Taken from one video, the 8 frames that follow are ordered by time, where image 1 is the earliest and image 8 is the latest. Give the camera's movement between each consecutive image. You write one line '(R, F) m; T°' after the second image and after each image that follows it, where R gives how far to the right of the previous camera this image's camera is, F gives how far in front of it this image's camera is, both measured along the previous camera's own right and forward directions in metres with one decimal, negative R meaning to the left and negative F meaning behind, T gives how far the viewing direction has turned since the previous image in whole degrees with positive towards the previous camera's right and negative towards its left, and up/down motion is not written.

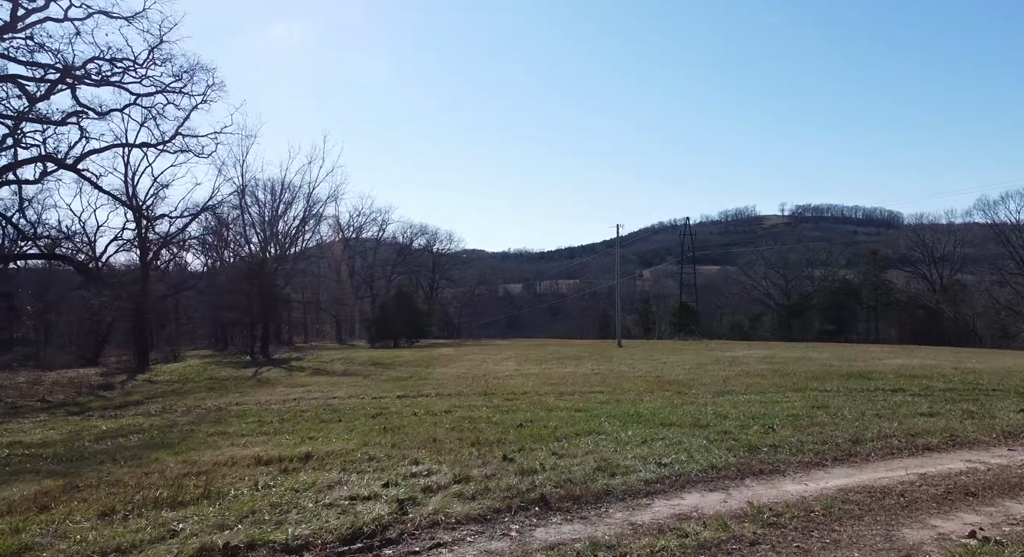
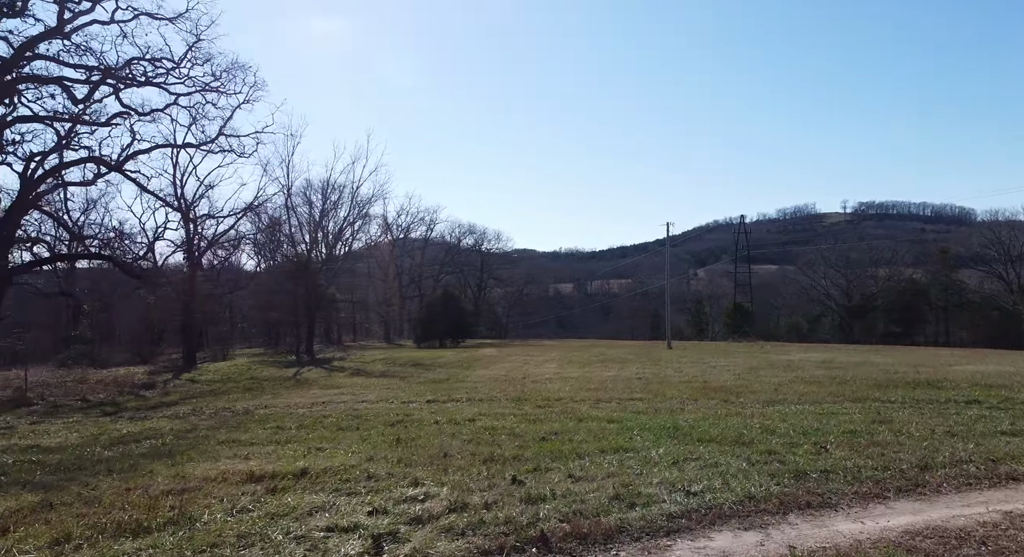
(+0.3, +0.6) m; -4°
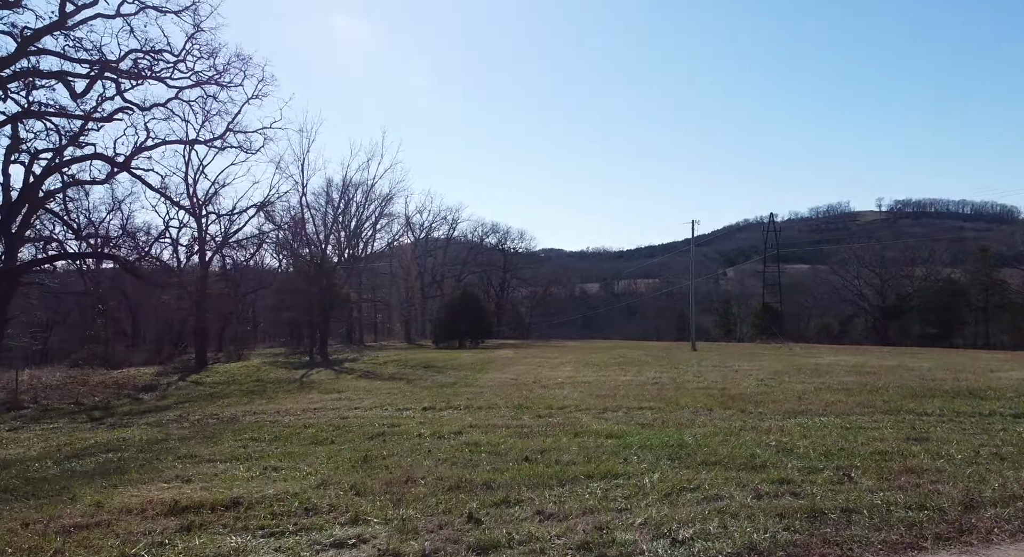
(+0.4, +0.8) m; -2°
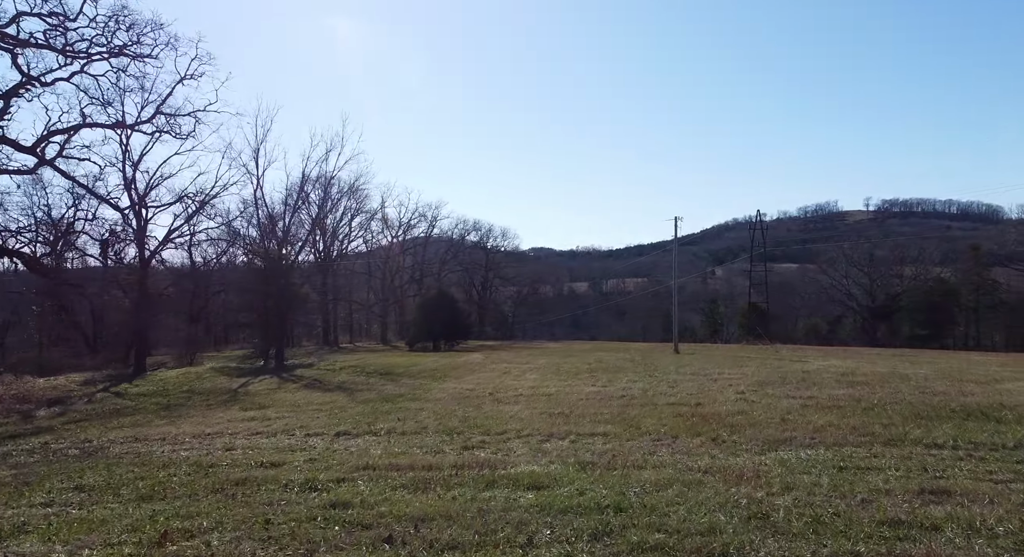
(+0.8, +1.8) m; +1°
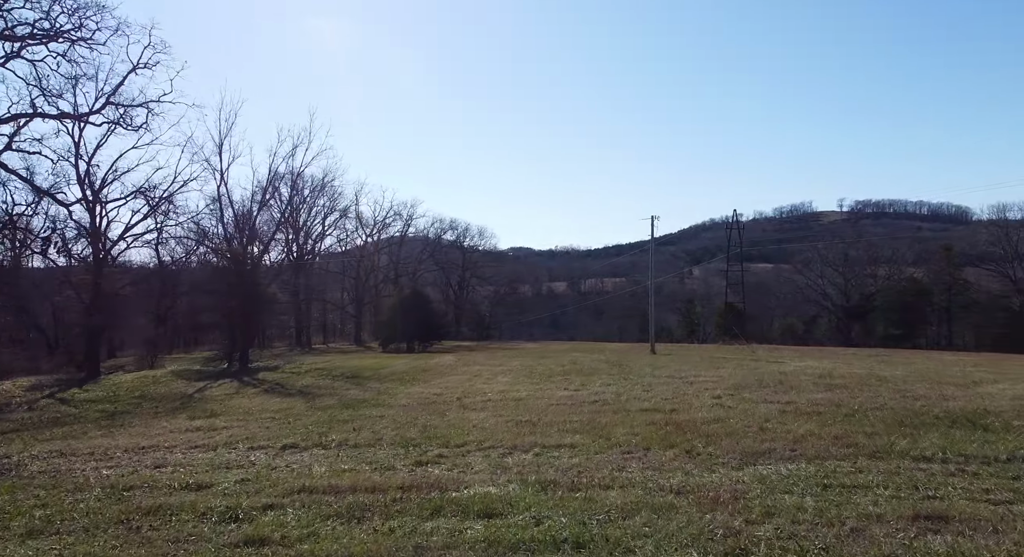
(+0.2, +0.6) m; +2°
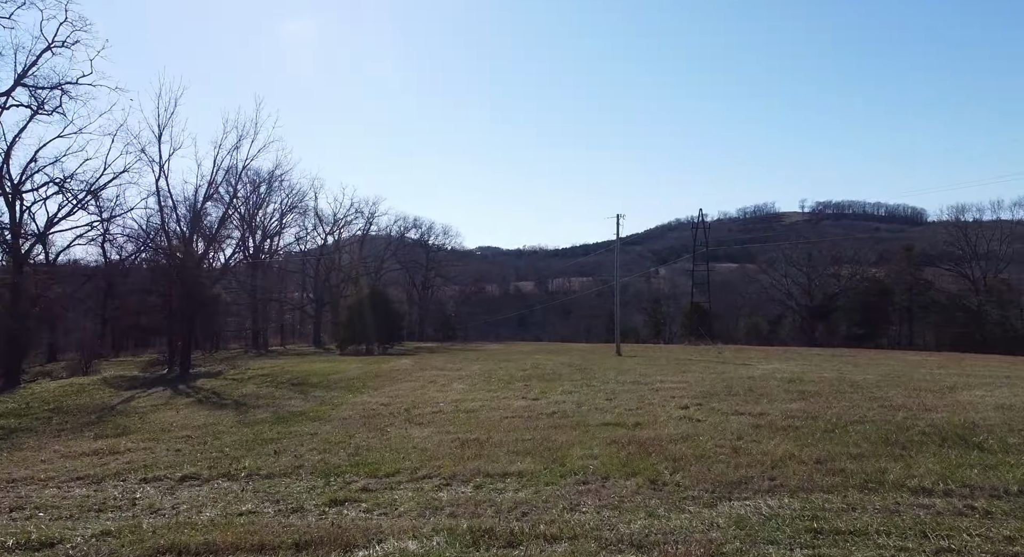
(+0.3, +1.1) m; +3°
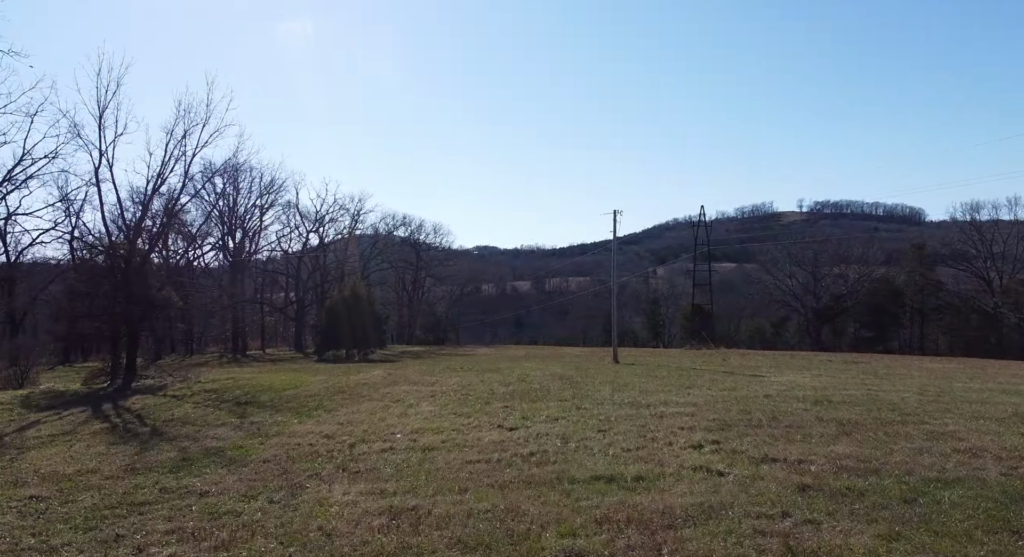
(+0.4, +2.7) m; 0°
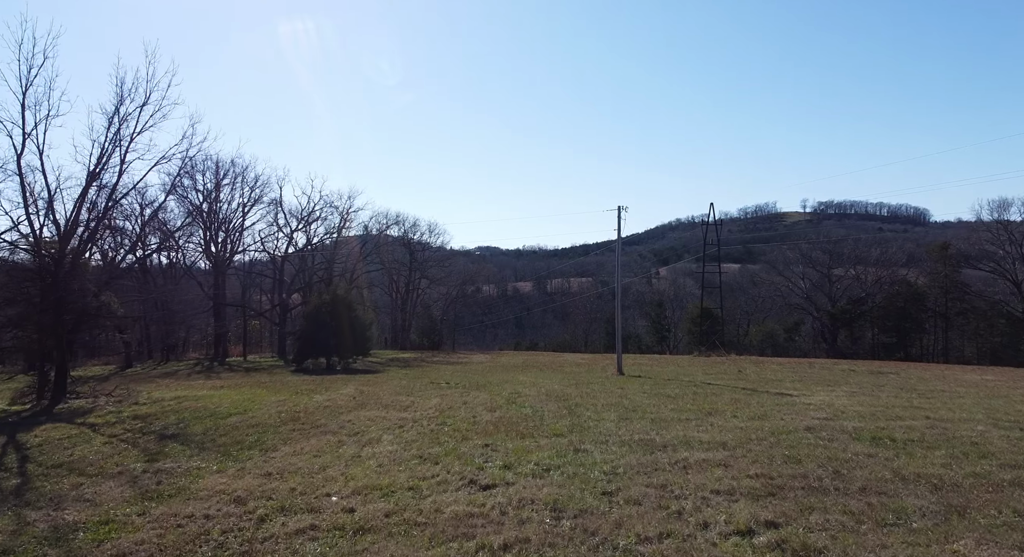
(+0.4, +3.2) m; 0°
